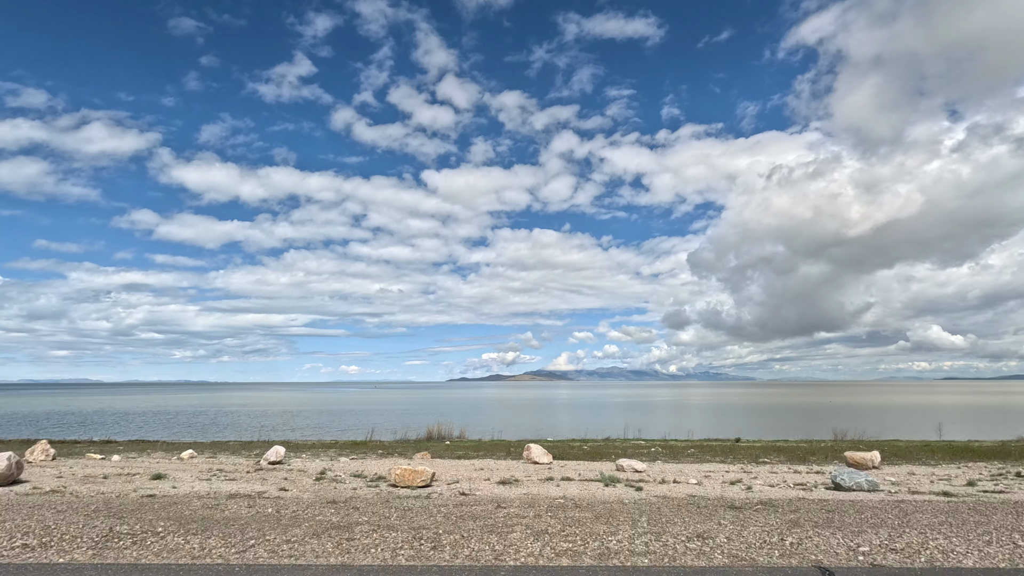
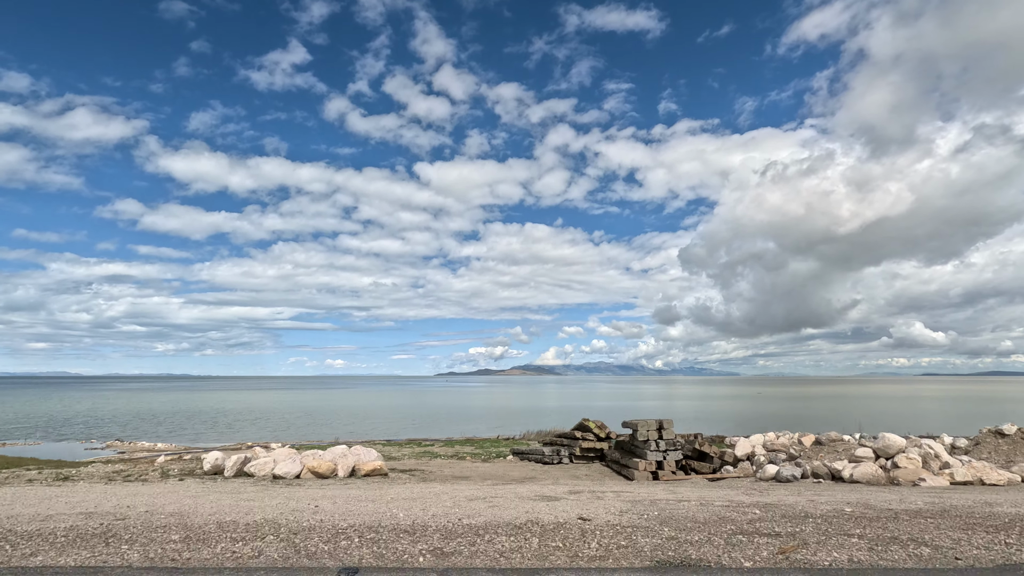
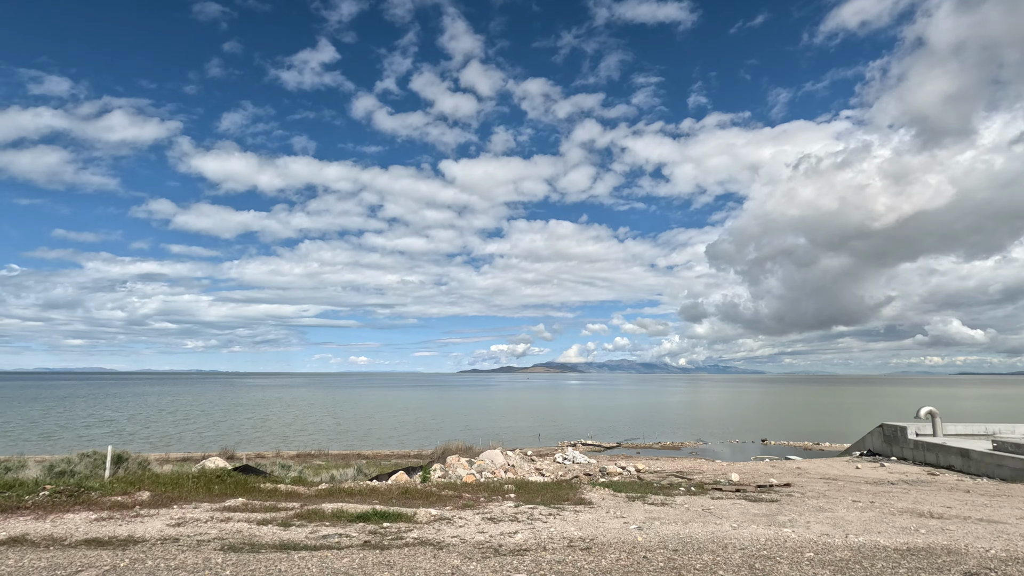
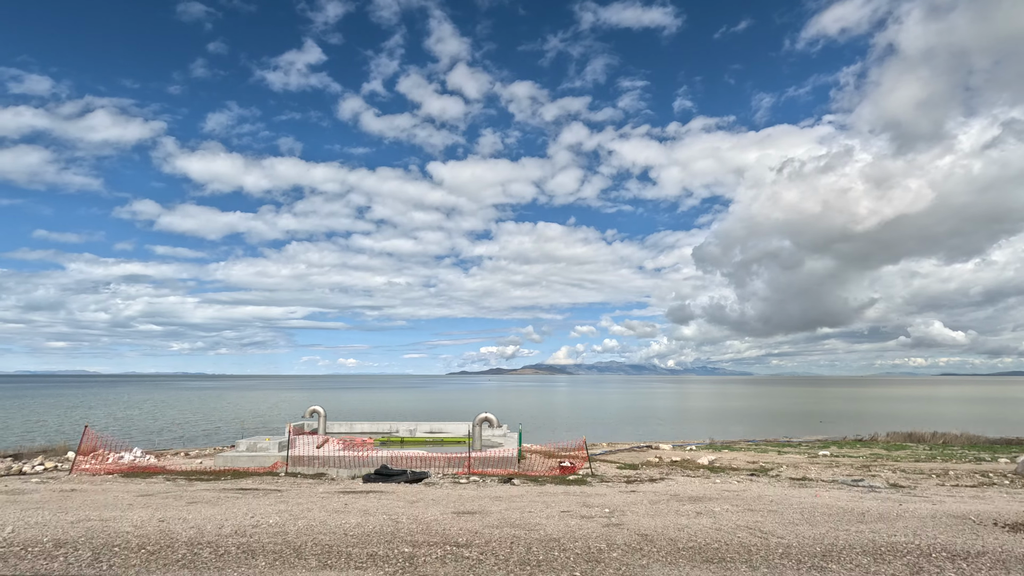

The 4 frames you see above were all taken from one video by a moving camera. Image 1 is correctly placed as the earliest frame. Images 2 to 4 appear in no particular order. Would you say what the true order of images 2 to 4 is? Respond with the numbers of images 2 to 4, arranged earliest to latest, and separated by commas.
2, 4, 3
